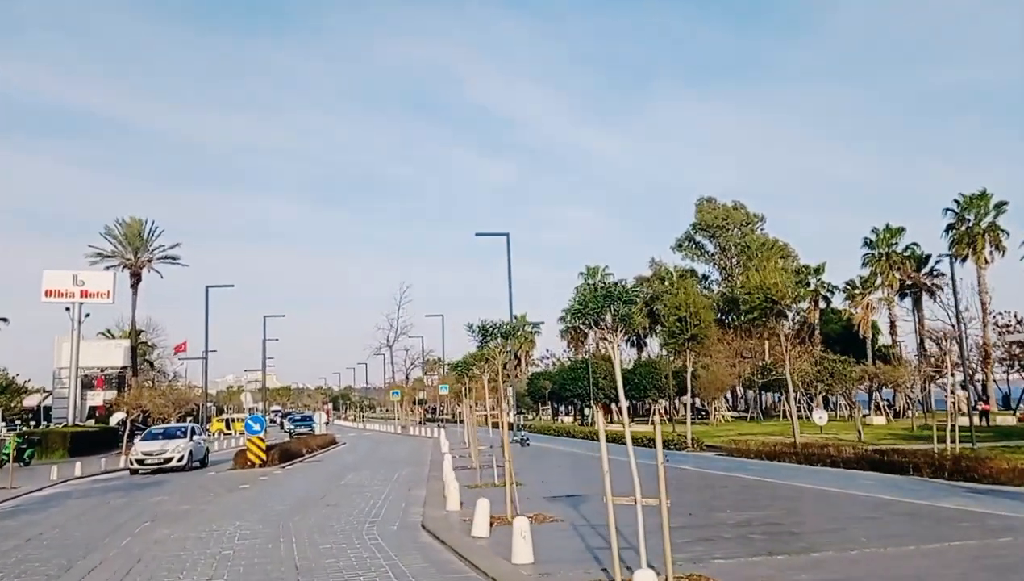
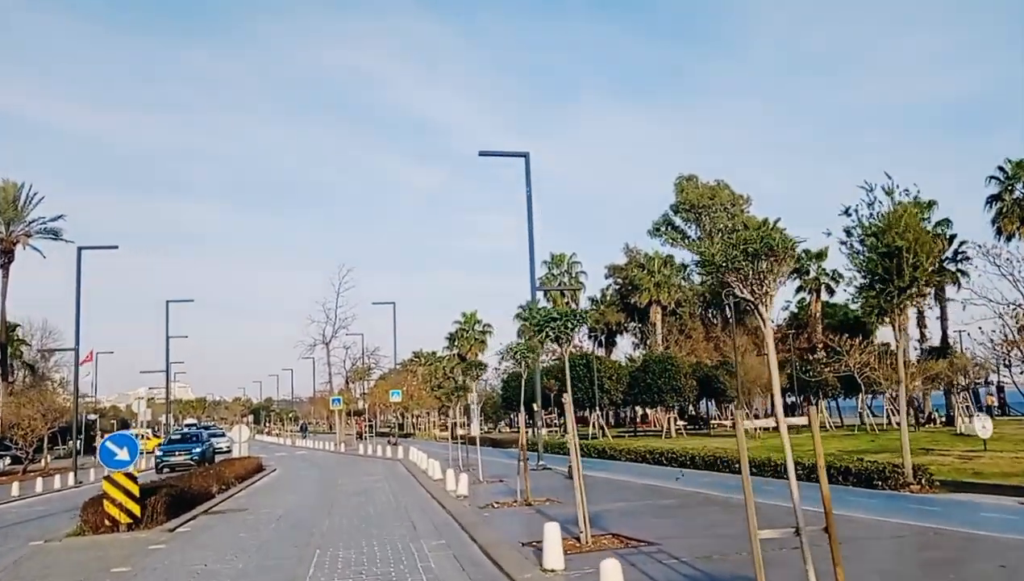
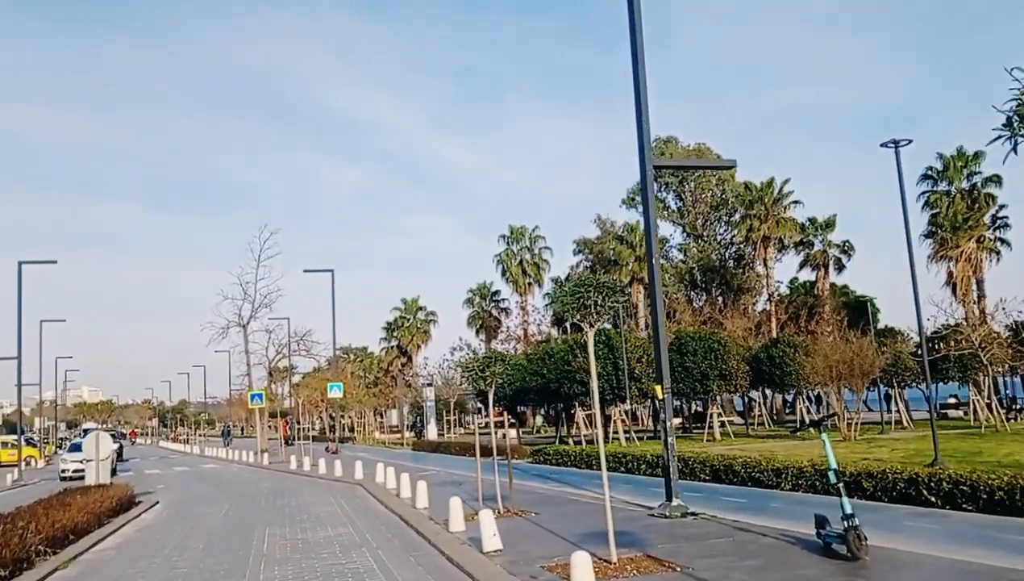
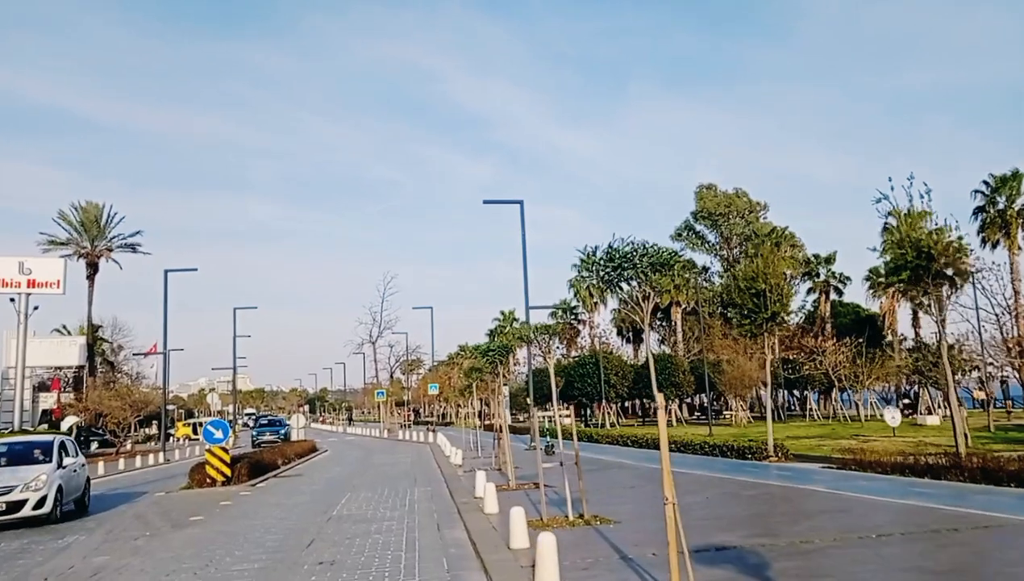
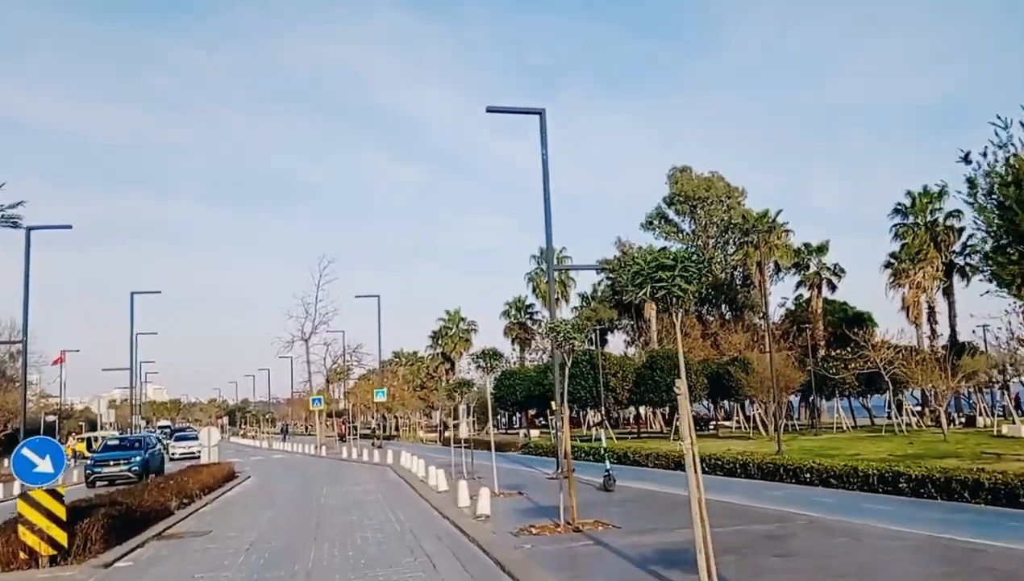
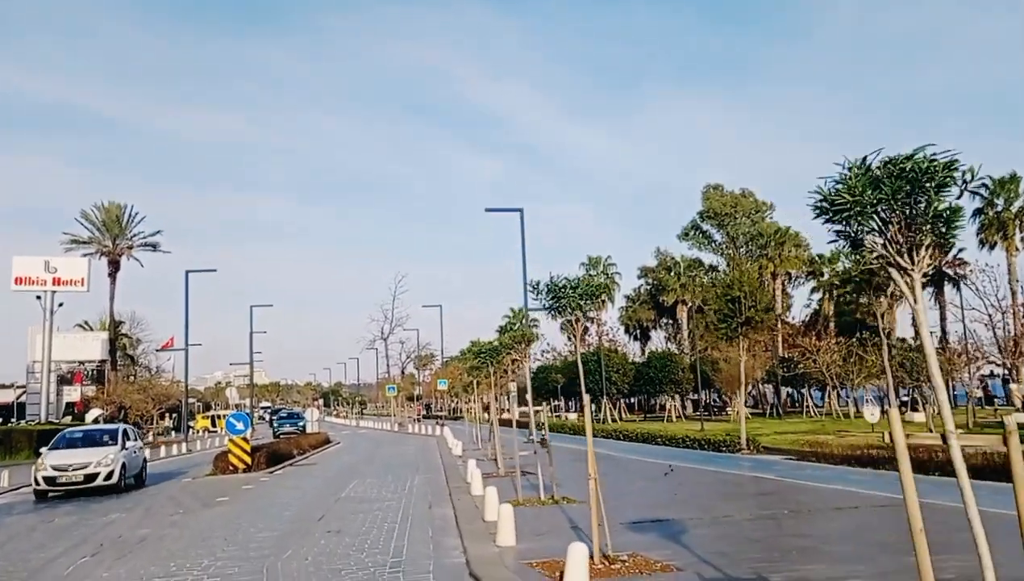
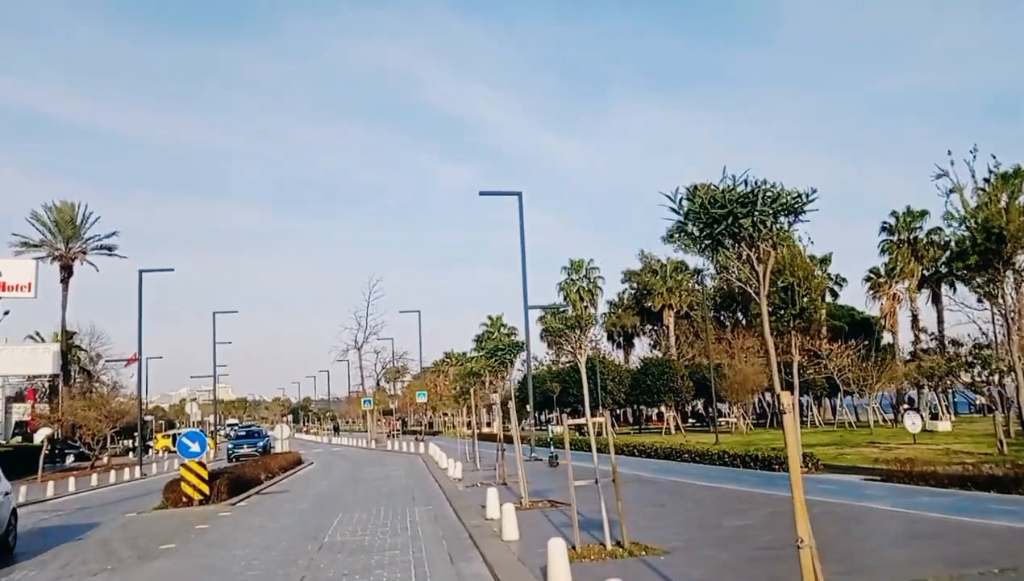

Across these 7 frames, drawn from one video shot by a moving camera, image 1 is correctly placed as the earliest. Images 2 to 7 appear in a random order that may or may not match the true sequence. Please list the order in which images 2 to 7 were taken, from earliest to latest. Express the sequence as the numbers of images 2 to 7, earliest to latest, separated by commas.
6, 4, 7, 2, 5, 3
